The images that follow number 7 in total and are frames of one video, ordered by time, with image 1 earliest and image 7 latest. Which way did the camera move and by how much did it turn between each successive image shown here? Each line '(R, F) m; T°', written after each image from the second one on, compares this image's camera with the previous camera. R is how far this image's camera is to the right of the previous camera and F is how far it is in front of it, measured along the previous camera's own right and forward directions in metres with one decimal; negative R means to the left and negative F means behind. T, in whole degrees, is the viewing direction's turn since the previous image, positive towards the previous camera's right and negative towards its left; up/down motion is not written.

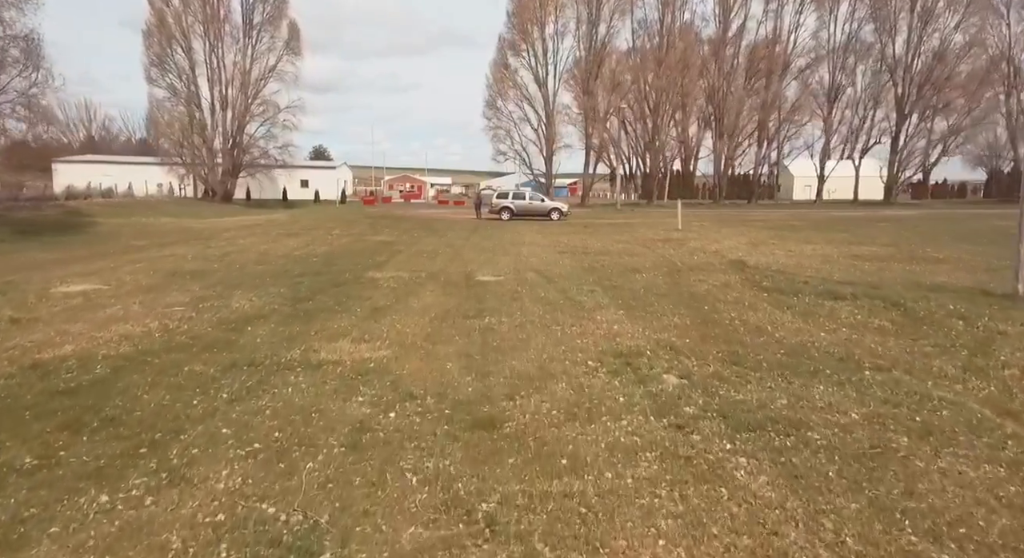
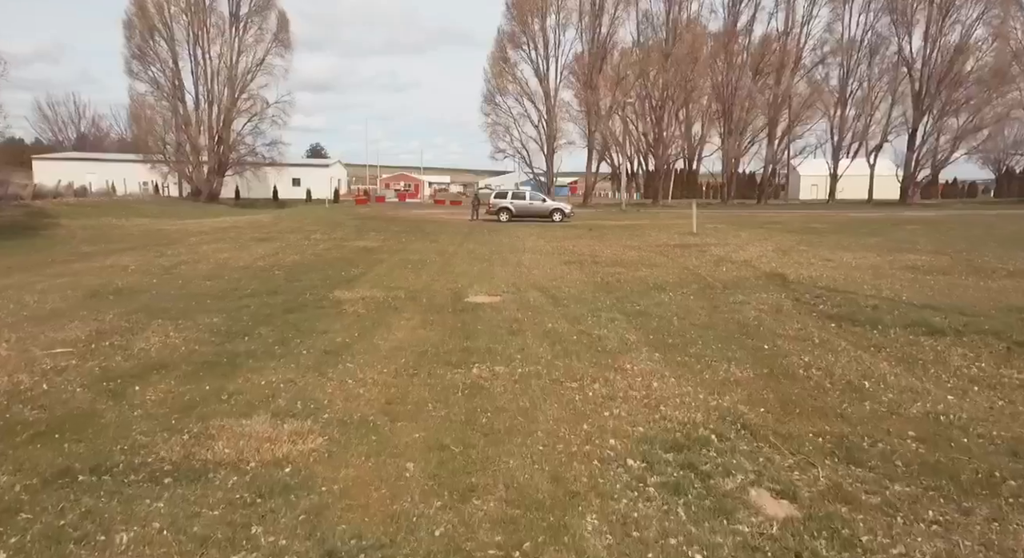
(0.0, +2.3) m; 0°
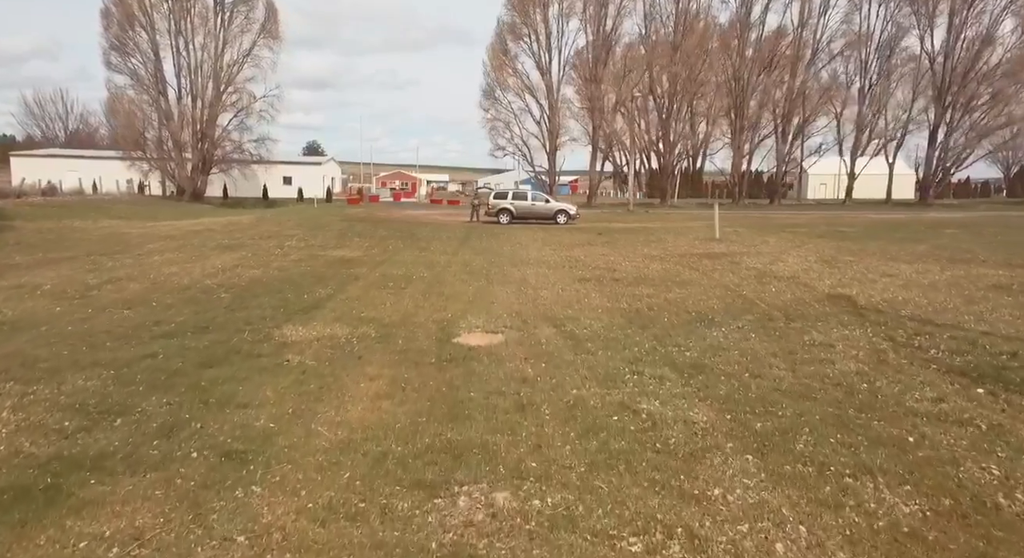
(-0.1, +2.6) m; 0°
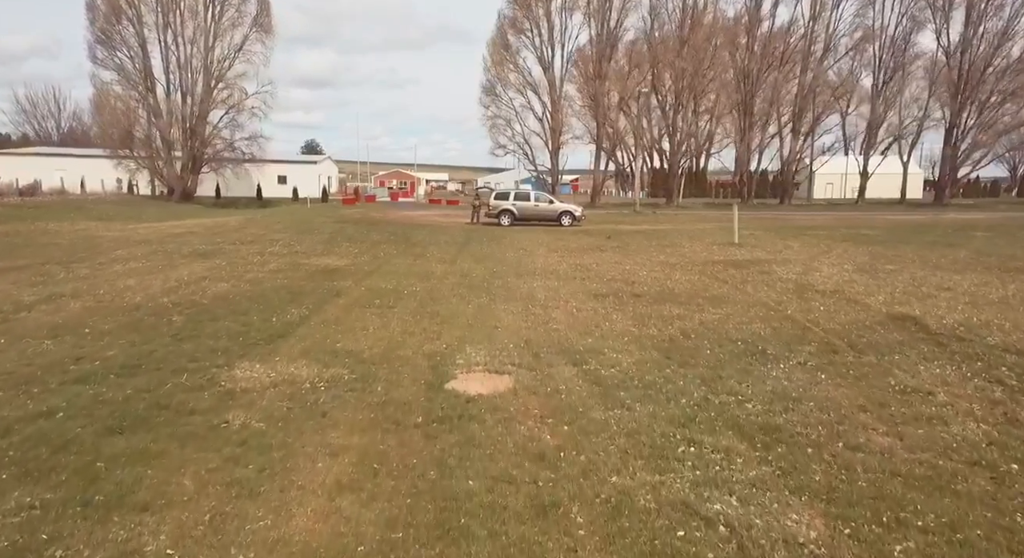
(-0.1, +1.7) m; 0°
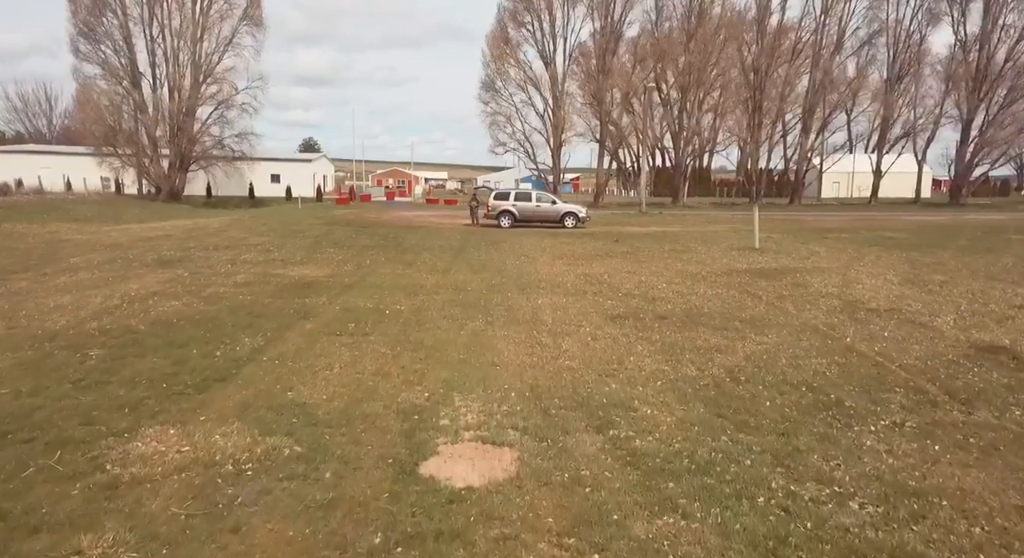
(0.0, +1.7) m; 0°
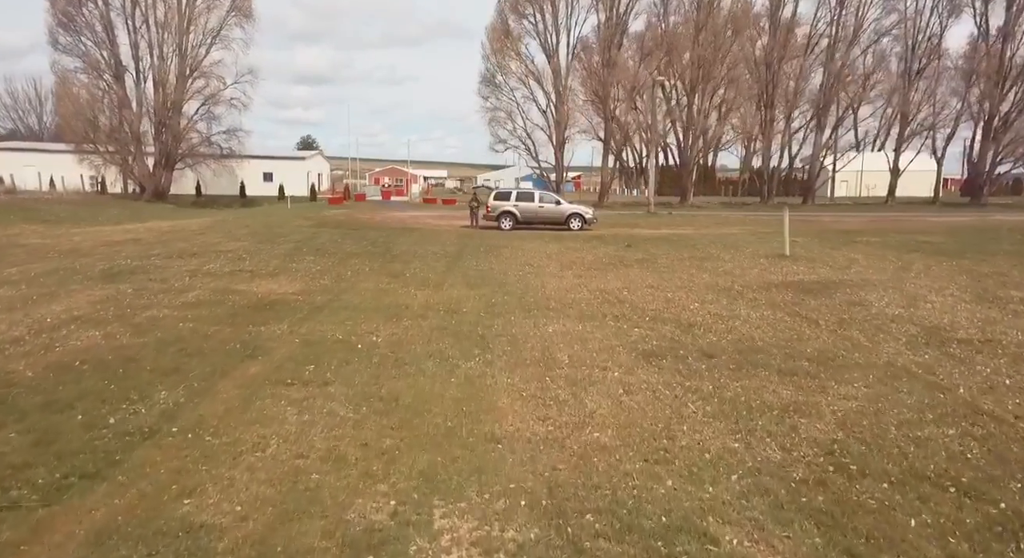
(-0.1, +2.0) m; 0°
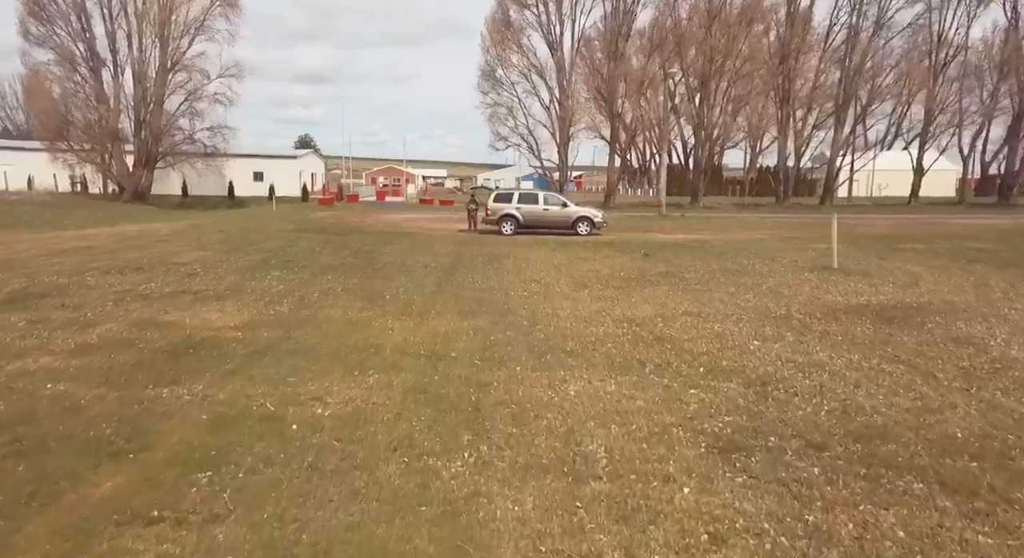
(-0.1, +2.5) m; 0°
